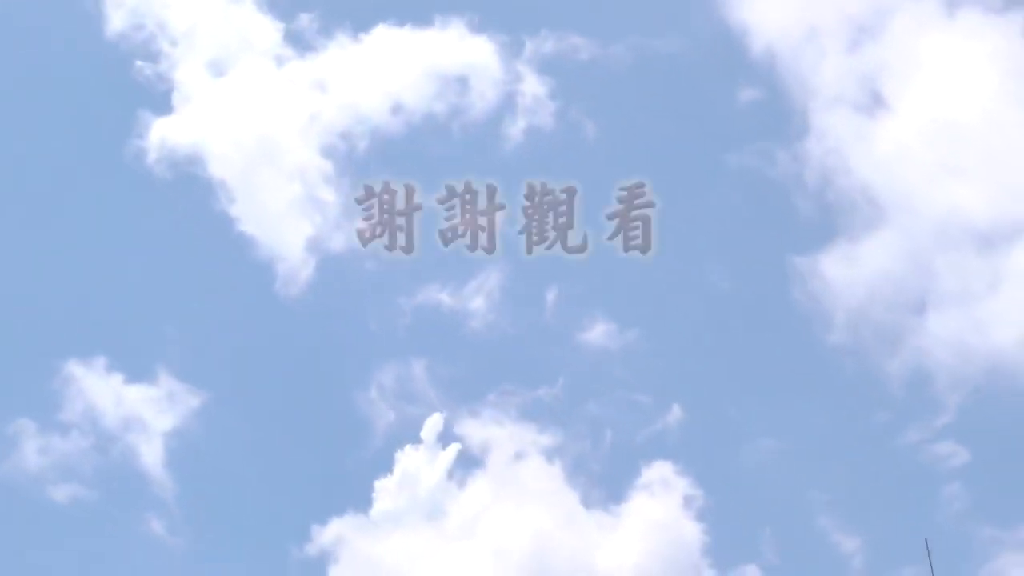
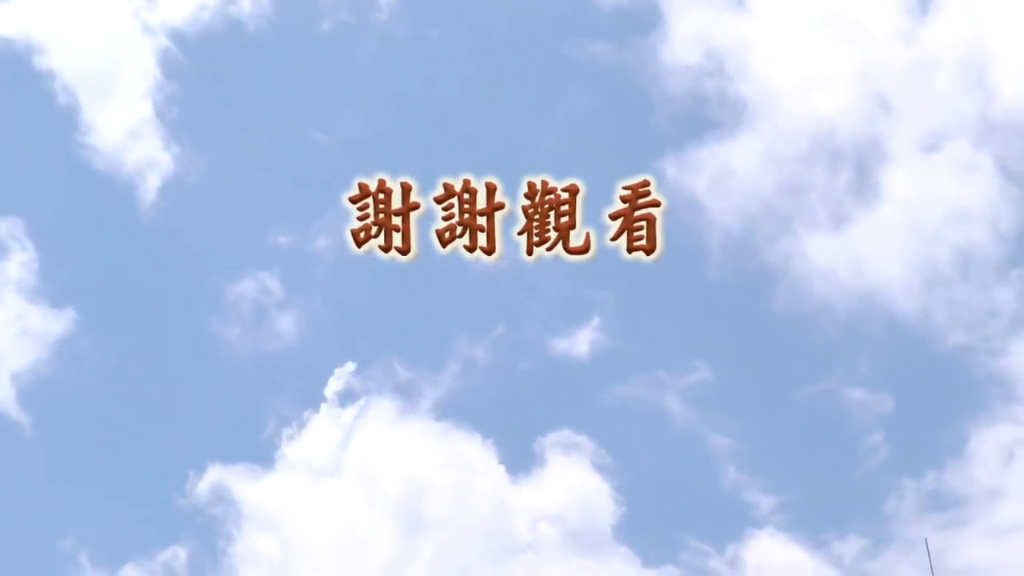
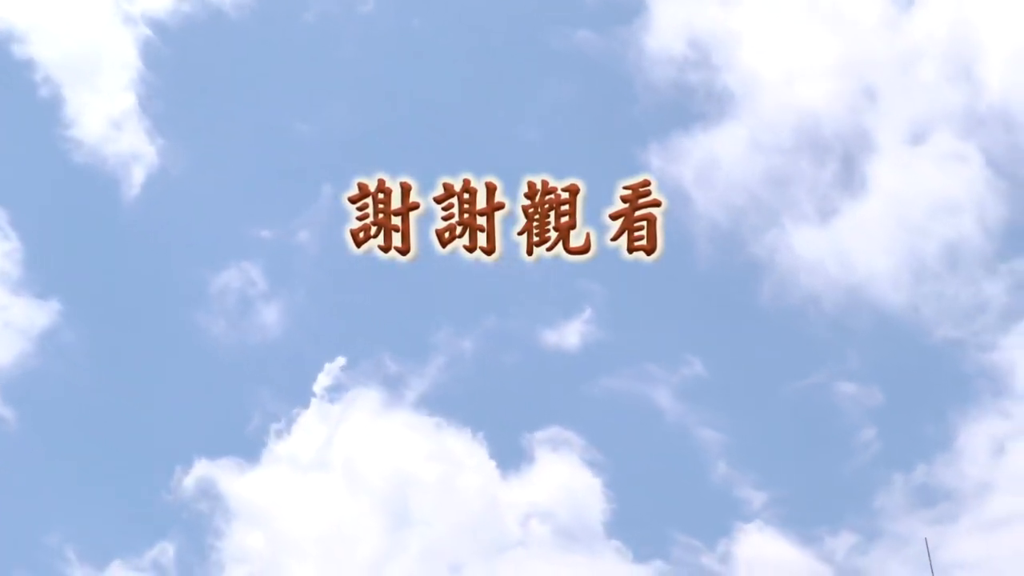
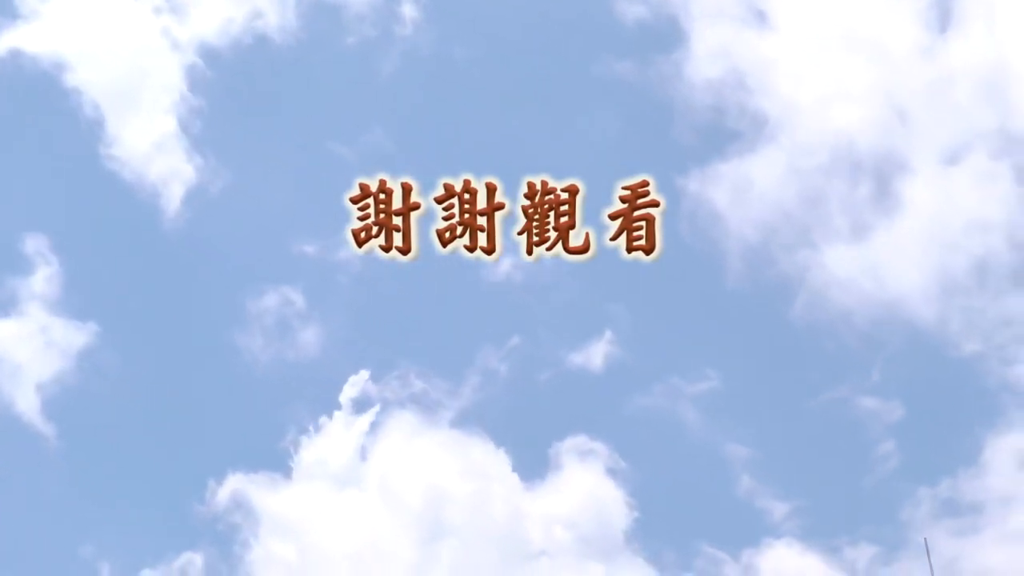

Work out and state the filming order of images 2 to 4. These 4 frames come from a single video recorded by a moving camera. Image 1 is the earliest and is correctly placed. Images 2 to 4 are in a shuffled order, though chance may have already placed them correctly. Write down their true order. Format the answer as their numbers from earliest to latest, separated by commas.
4, 2, 3
